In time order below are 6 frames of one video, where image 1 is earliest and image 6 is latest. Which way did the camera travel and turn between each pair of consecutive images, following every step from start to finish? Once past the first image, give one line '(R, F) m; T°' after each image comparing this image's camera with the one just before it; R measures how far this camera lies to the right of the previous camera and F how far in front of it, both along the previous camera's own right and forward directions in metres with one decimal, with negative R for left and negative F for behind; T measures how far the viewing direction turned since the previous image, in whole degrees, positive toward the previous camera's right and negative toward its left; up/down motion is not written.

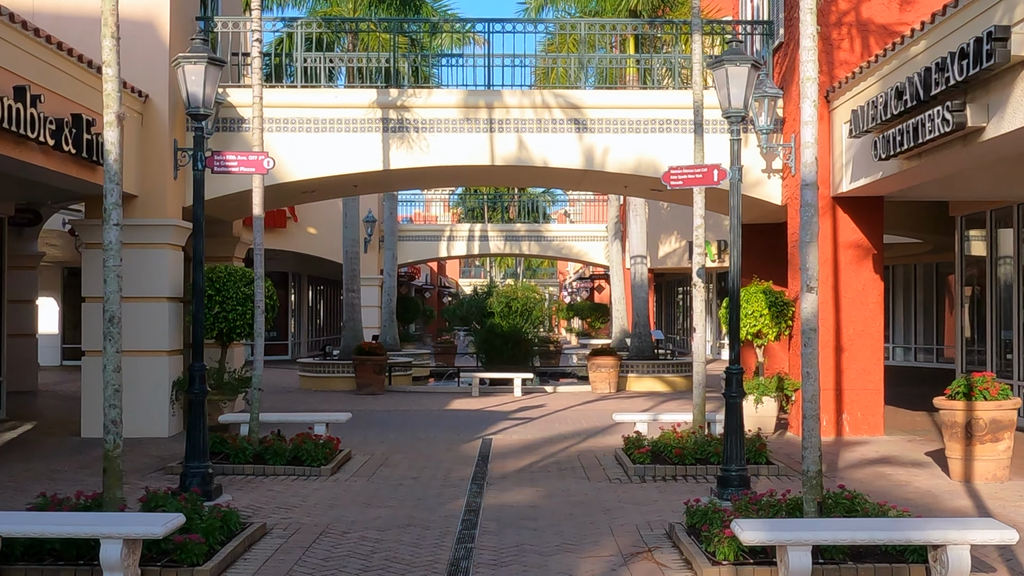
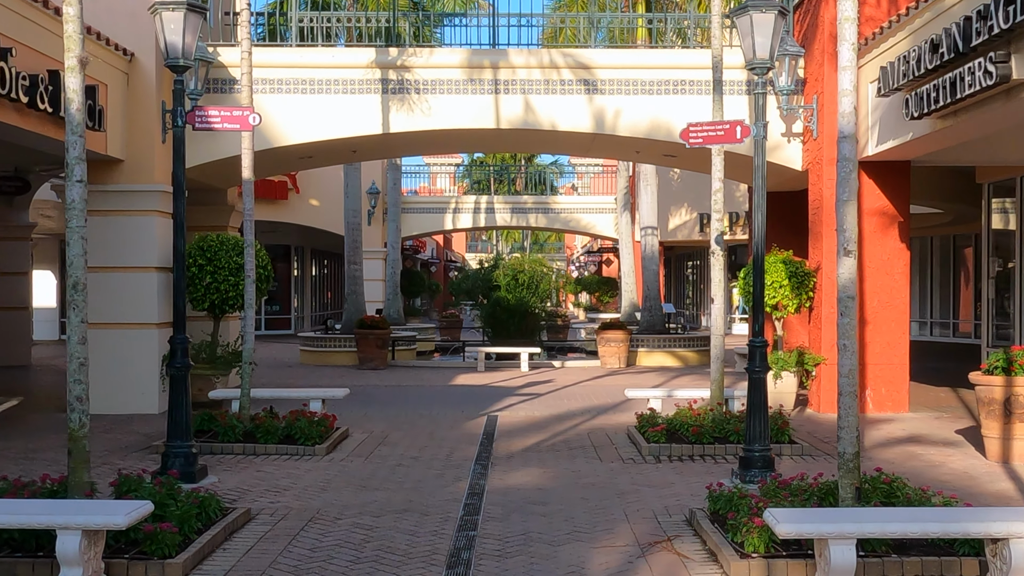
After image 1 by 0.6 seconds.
(0.0, +0.6) m; 0°
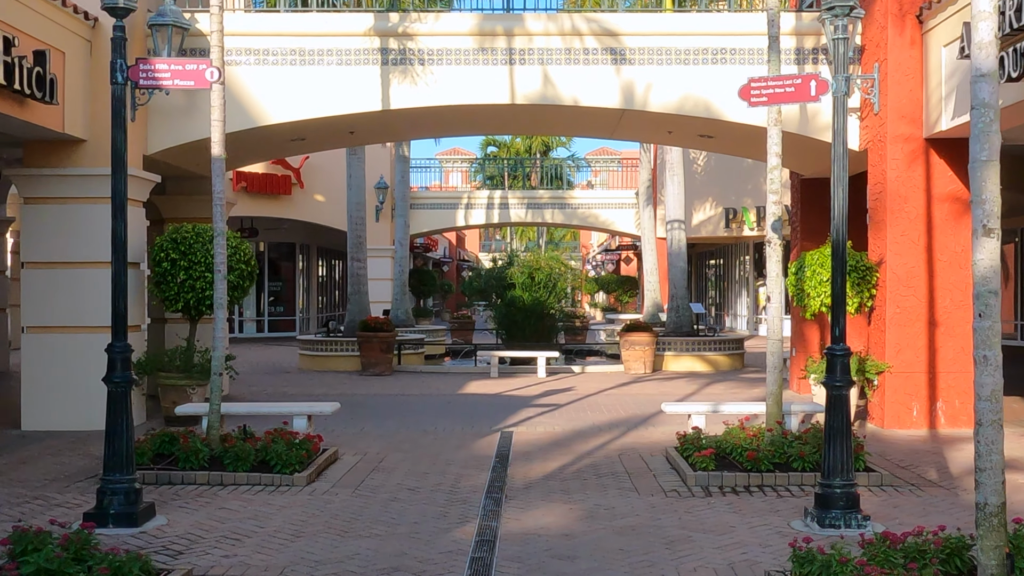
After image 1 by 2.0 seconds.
(0.0, +1.5) m; -1°
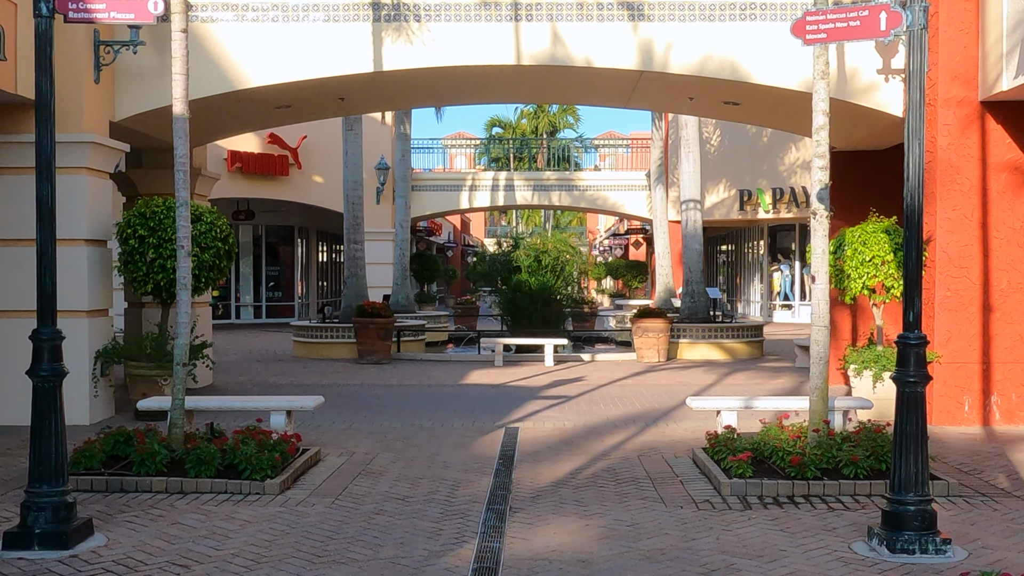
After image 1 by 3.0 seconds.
(0.0, +1.0) m; 0°
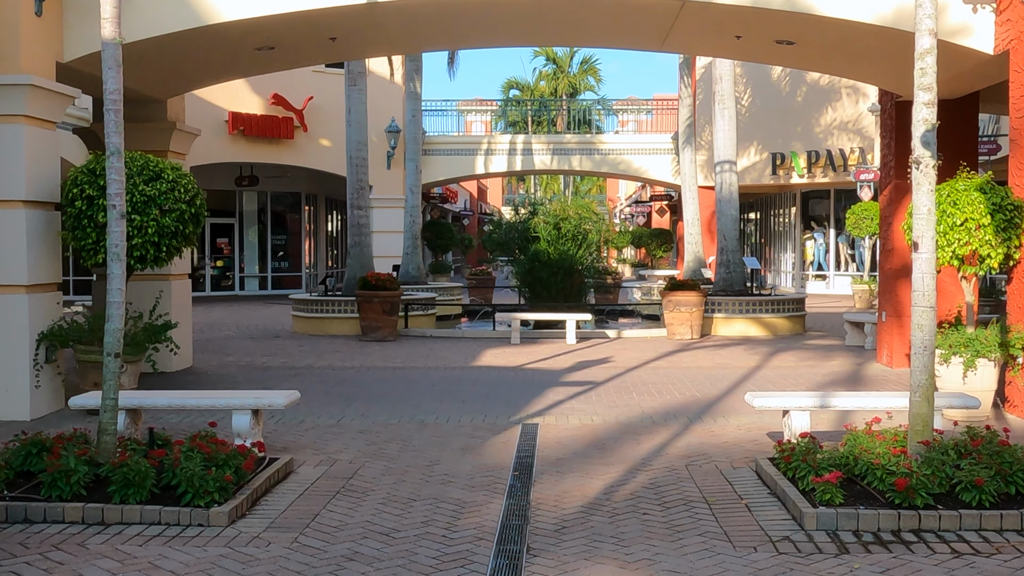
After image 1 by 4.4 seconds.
(0.0, +1.5) m; -1°
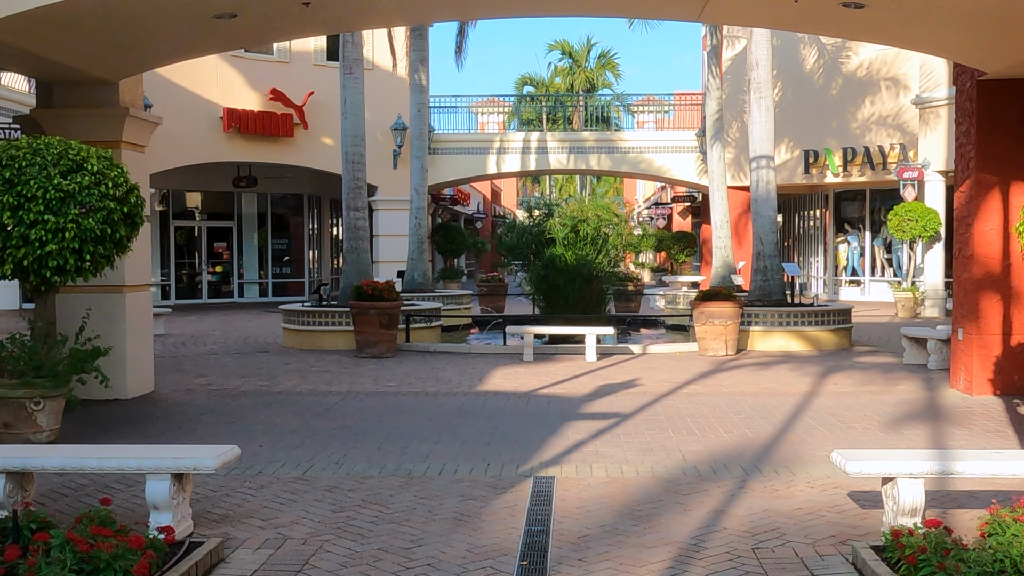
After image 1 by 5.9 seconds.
(0.0, +1.6) m; -1°
